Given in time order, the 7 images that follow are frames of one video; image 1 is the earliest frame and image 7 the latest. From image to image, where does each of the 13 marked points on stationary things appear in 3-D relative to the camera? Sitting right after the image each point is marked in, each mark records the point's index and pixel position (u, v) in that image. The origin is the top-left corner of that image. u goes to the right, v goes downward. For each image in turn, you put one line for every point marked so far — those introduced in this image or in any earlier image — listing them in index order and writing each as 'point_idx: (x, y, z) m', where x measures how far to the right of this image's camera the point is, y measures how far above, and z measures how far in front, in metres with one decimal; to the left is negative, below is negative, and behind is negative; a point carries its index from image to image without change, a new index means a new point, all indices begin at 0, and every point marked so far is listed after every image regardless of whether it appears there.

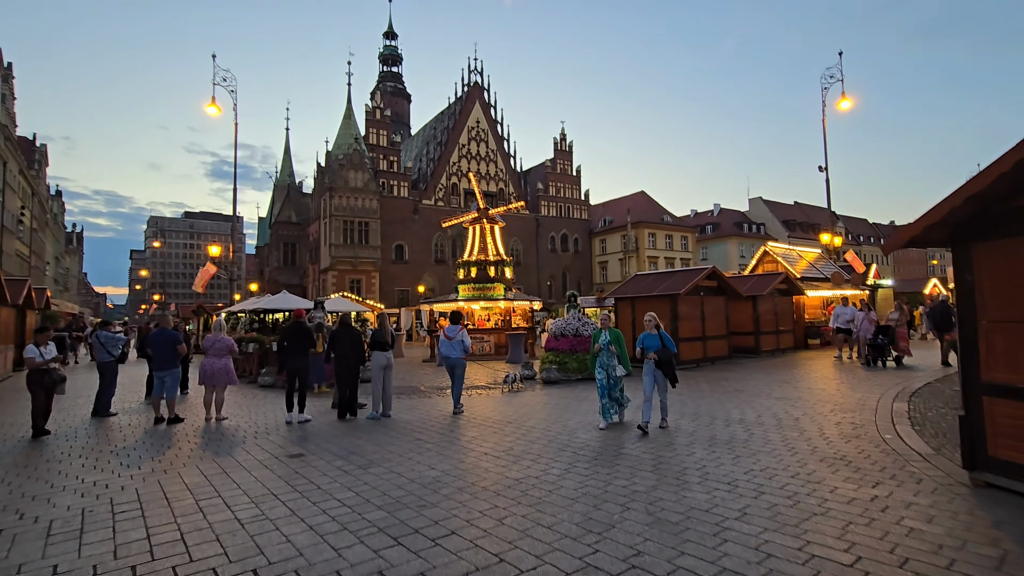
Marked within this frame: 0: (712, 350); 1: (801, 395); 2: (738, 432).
0: (+7.0, -2.2, +17.8) m
1: (+6.1, -2.3, +10.8) m
2: (+3.4, -2.2, +7.8) m
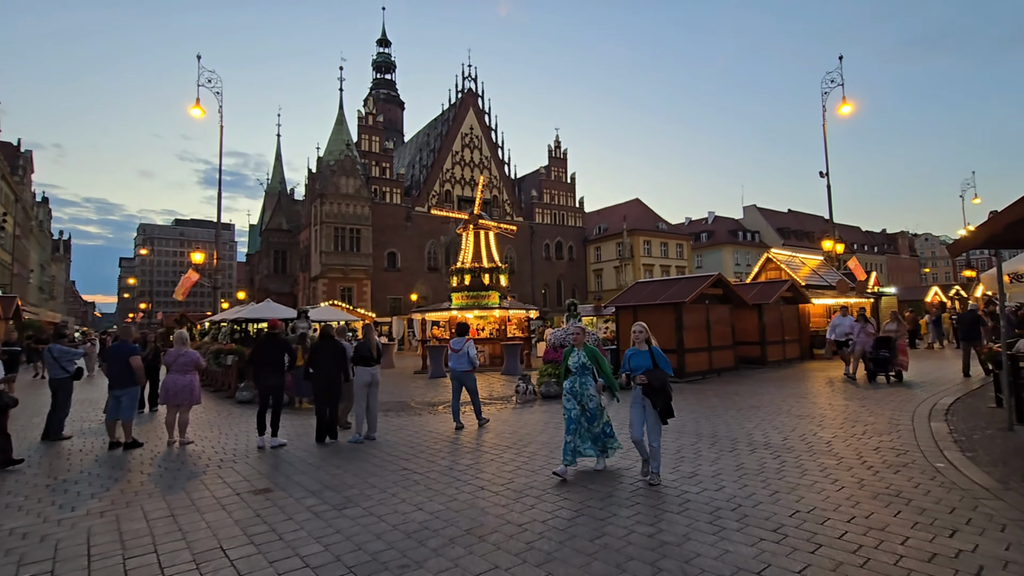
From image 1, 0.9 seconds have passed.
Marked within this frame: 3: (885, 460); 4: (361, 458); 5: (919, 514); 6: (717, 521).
0: (+6.8, -2.4, +17.0) m
1: (+6.0, -2.4, +9.9) m
2: (+3.4, -2.3, +6.9) m
3: (+4.8, -2.2, +6.6) m
4: (-2.3, -2.6, +7.7) m
5: (+3.9, -2.1, +4.9) m
6: (+1.9, -2.2, +4.8) m
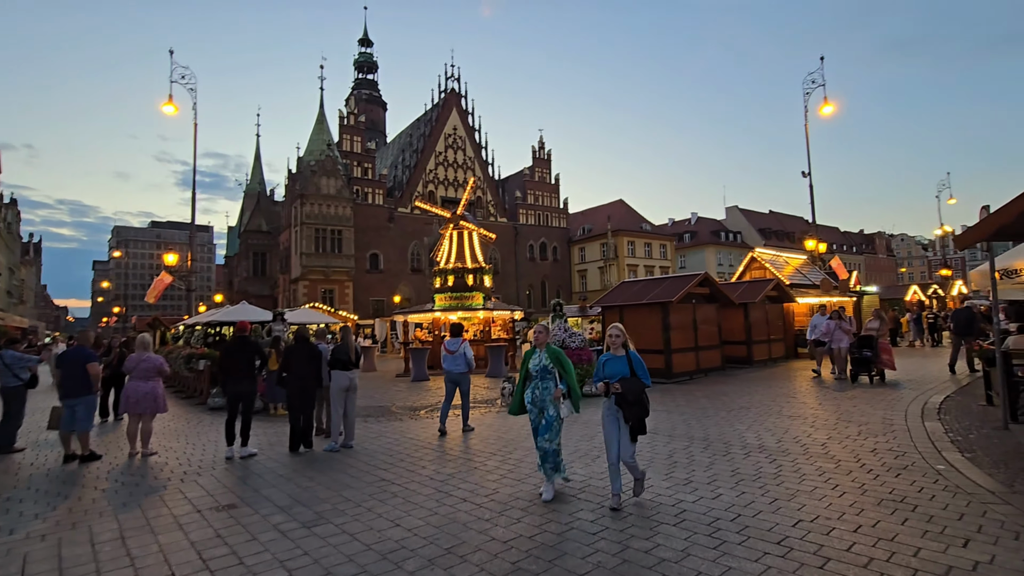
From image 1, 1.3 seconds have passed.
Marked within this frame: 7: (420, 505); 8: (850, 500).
0: (+6.3, -2.4, +16.8) m
1: (+5.8, -2.4, +9.7) m
2: (+3.2, -2.2, +6.6) m
3: (+4.7, -2.2, +6.4) m
4: (-2.5, -2.6, +7.3) m
5: (+3.7, -2.1, +4.6) m
6: (+1.8, -2.2, +4.5) m
7: (-1.0, -2.4, +5.6) m
8: (+3.4, -2.1, +5.2) m
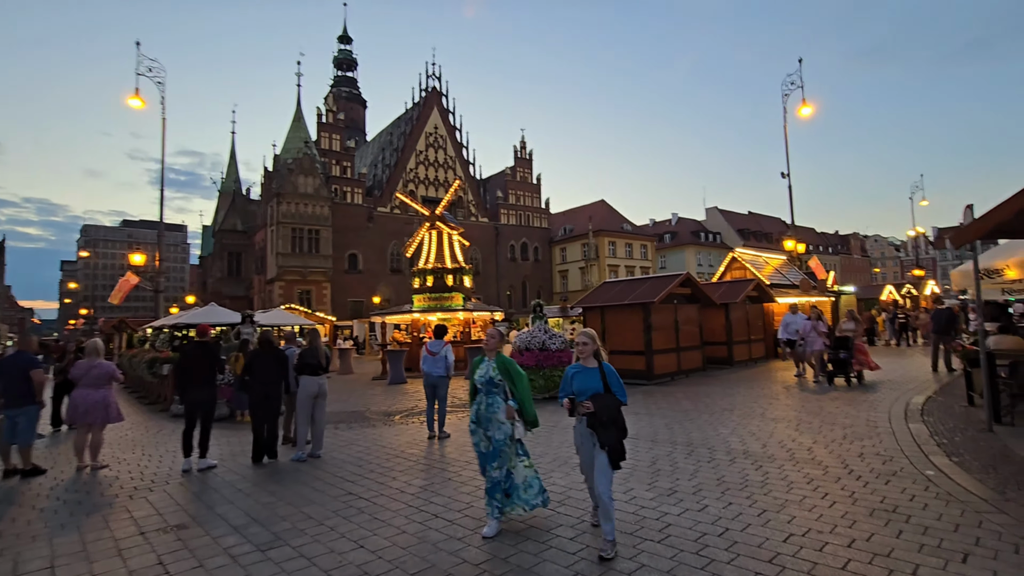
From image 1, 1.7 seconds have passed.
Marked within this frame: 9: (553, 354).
0: (+5.7, -2.4, +16.6) m
1: (+5.3, -2.4, +9.6) m
2: (+2.9, -2.2, +6.3) m
3: (+4.4, -2.2, +6.2) m
4: (-2.8, -2.6, +6.8) m
5: (+3.5, -2.1, +4.4) m
6: (+1.6, -2.2, +4.2) m
7: (-1.3, -2.4, +5.2) m
8: (+3.2, -2.1, +4.9) m
9: (+1.1, -1.7, +13.4) m
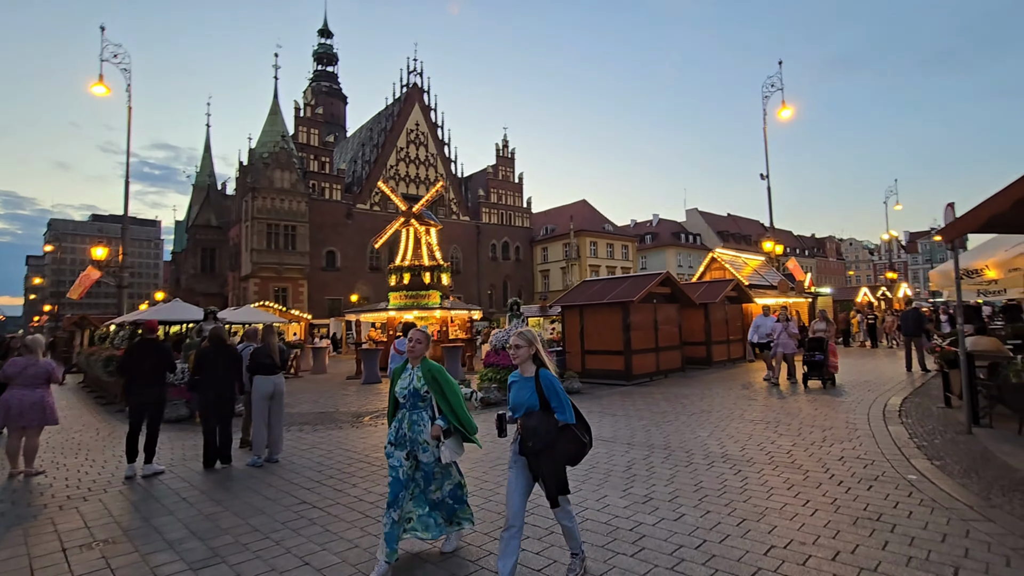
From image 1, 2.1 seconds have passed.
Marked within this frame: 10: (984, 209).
0: (+4.9, -2.4, +16.5) m
1: (+4.9, -2.3, +9.4) m
2: (+2.6, -2.2, +6.1) m
3: (+4.0, -2.2, +6.0) m
4: (-3.2, -2.5, +6.4) m
5: (+3.2, -2.1, +4.1) m
6: (+1.3, -2.1, +3.9) m
7: (-1.6, -2.3, +4.7) m
8: (+2.8, -2.1, +4.7) m
9: (+0.4, -1.7, +13.1) m
10: (+4.7, +0.8, +5.1) m
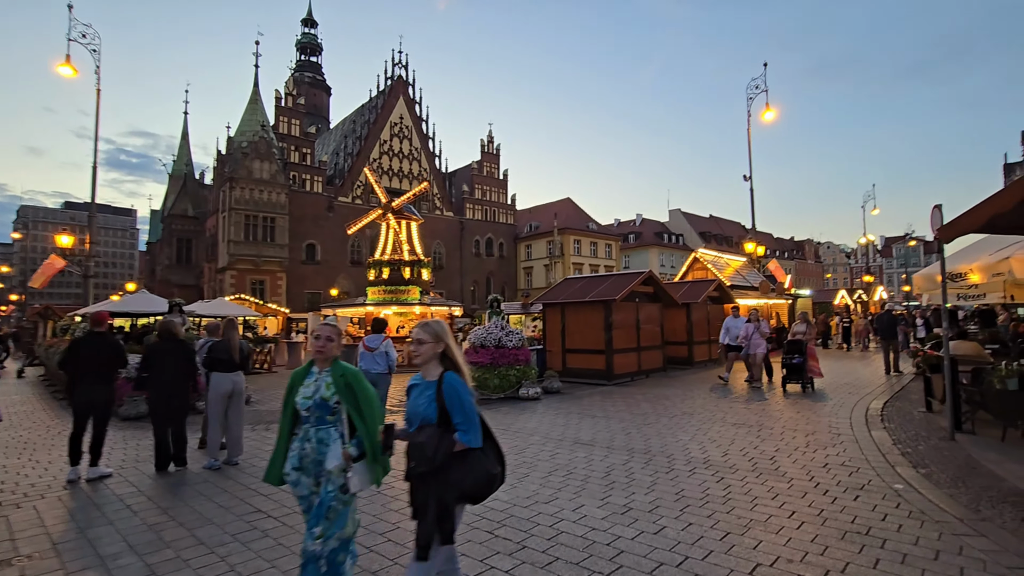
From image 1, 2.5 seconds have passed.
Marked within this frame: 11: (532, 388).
0: (+4.3, -2.3, +16.3) m
1: (+4.4, -2.4, +9.2) m
2: (+2.2, -2.2, +5.8) m
3: (+3.7, -2.2, +5.8) m
4: (-3.5, -2.4, +5.9) m
5: (+2.9, -2.1, +3.9) m
6: (+1.0, -2.1, +3.6) m
7: (-1.9, -2.2, +4.4) m
8: (+2.6, -2.1, +4.4) m
9: (-0.1, -1.6, +12.8) m
10: (+4.5, +0.7, +4.9) m
11: (+0.5, -2.5, +12.5) m
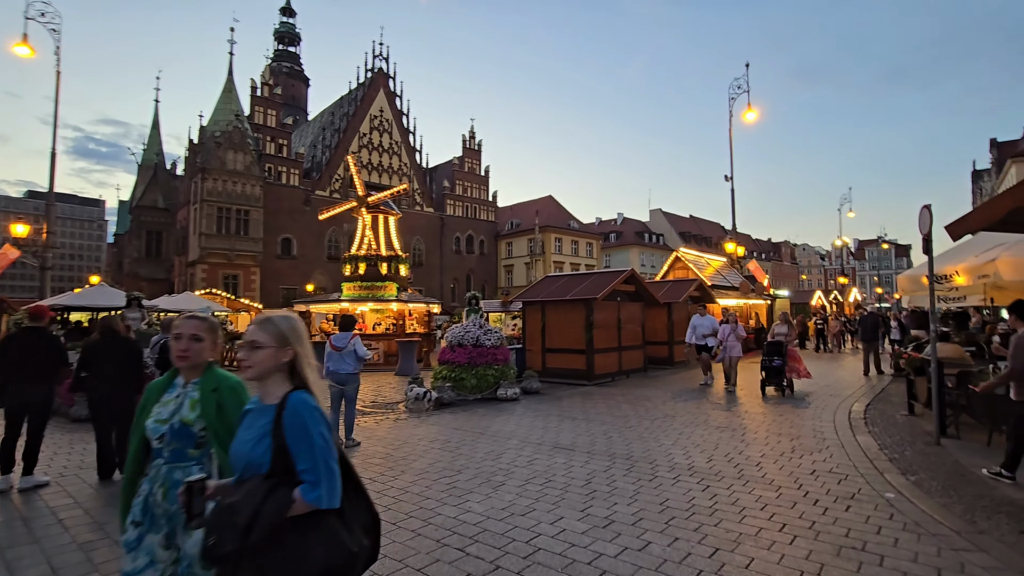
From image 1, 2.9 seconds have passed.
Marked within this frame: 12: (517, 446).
0: (+3.6, -2.3, +16.1) m
1: (+4.0, -2.4, +9.0) m
2: (+2.0, -2.2, +5.5) m
3: (+3.4, -2.2, +5.5) m
4: (-3.8, -2.3, +5.4) m
5: (+2.7, -2.1, +3.6) m
6: (+0.8, -2.1, +3.2) m
7: (-2.1, -2.2, +3.9) m
8: (+2.4, -2.1, +4.1) m
9: (-0.6, -1.5, +12.4) m
10: (+4.3, +0.7, +4.7) m
11: (0.0, -2.4, +12.1) m
12: (+0.1, -2.3, +7.6) m
